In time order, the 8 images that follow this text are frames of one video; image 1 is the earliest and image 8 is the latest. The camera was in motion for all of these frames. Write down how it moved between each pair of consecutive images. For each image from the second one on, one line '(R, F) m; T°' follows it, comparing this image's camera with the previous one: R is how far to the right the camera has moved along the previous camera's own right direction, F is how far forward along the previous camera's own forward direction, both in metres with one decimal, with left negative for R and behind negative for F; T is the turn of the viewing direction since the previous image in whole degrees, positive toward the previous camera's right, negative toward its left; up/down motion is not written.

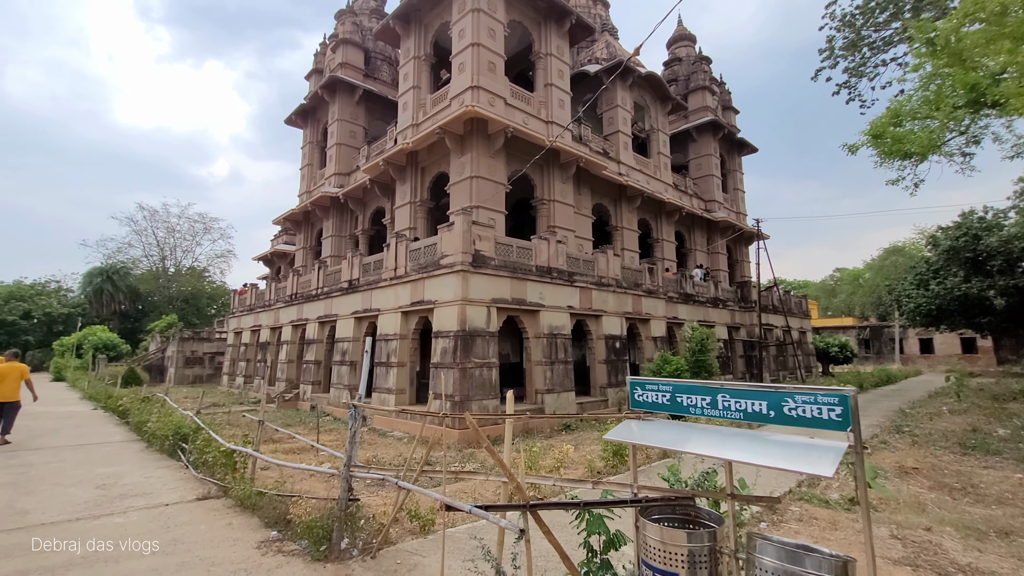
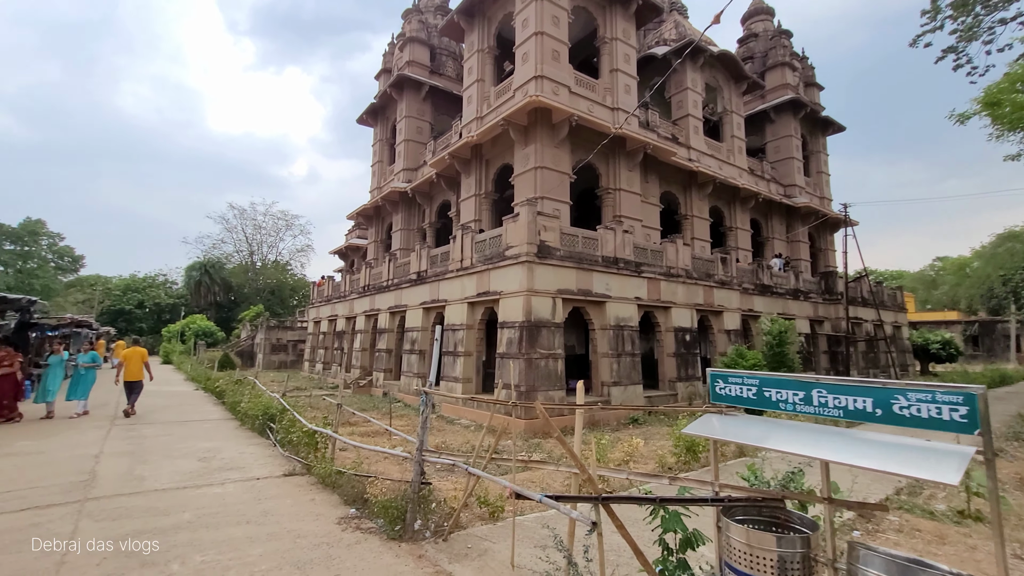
(-0.1, 0.0) m; -7°
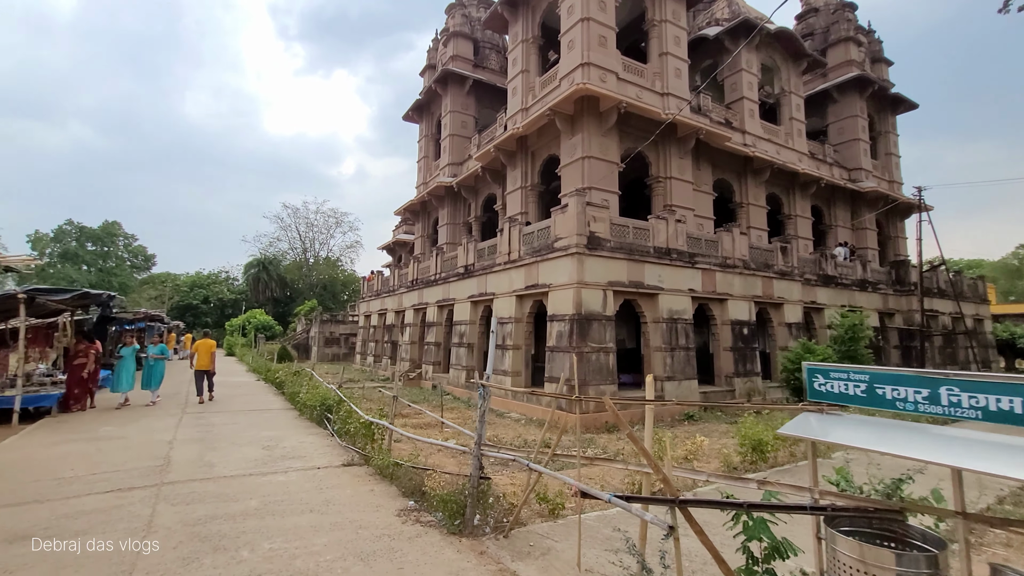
(-0.1, +0.1) m; -5°
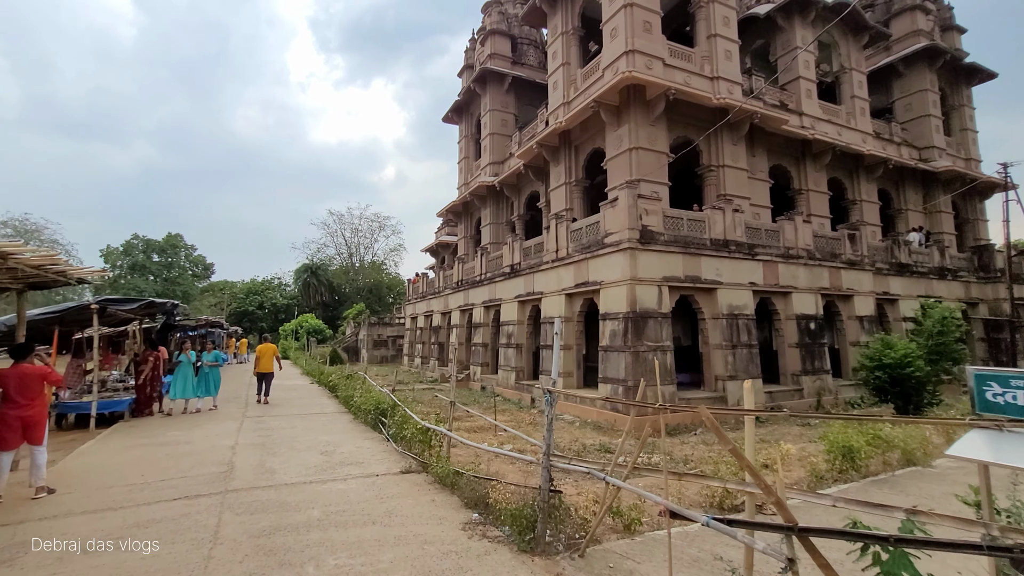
(-0.2, +0.3) m; -5°
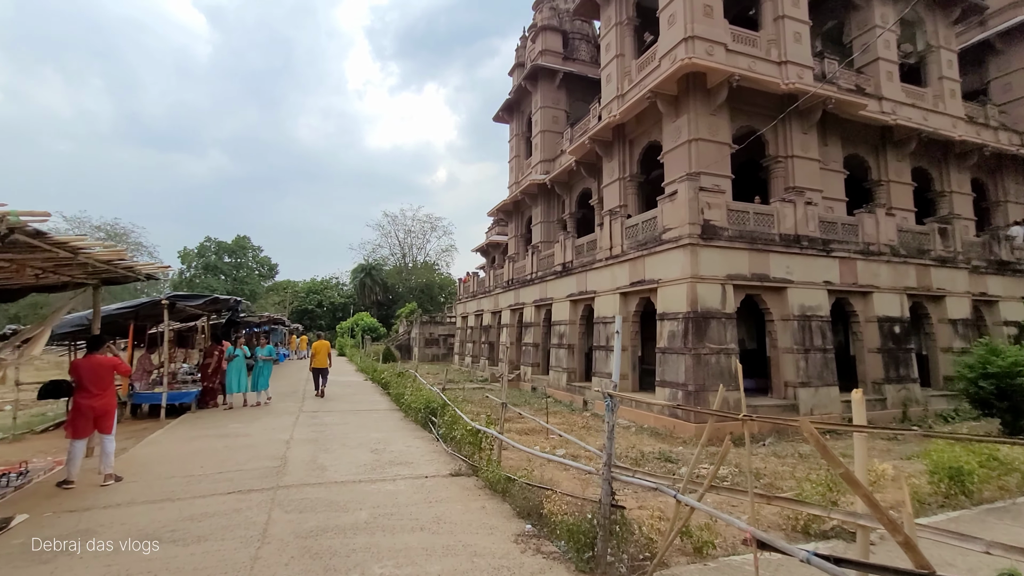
(-0.1, +0.3) m; -6°
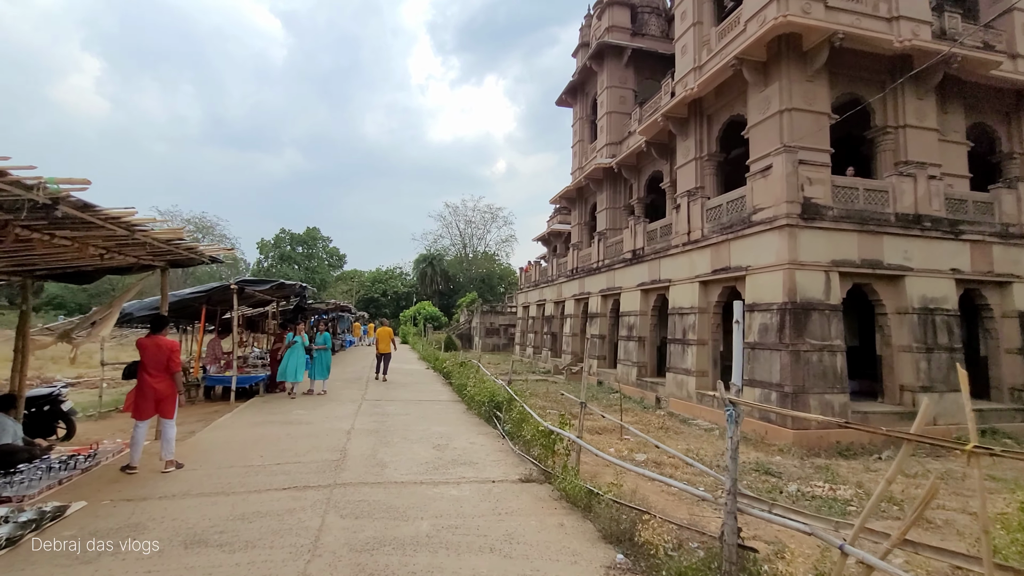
(-0.2, +0.7) m; -7°
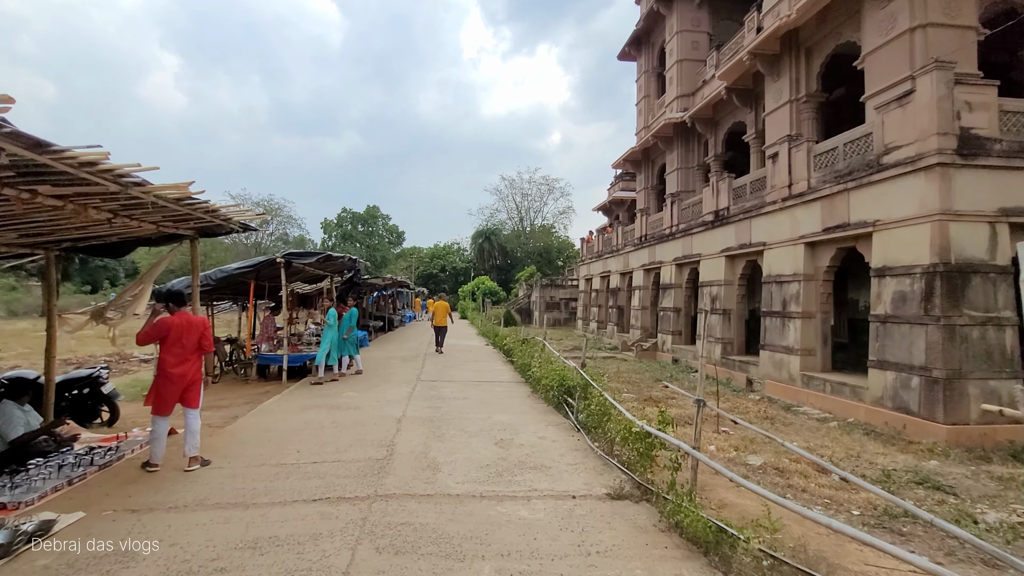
(-0.2, +1.2) m; -7°
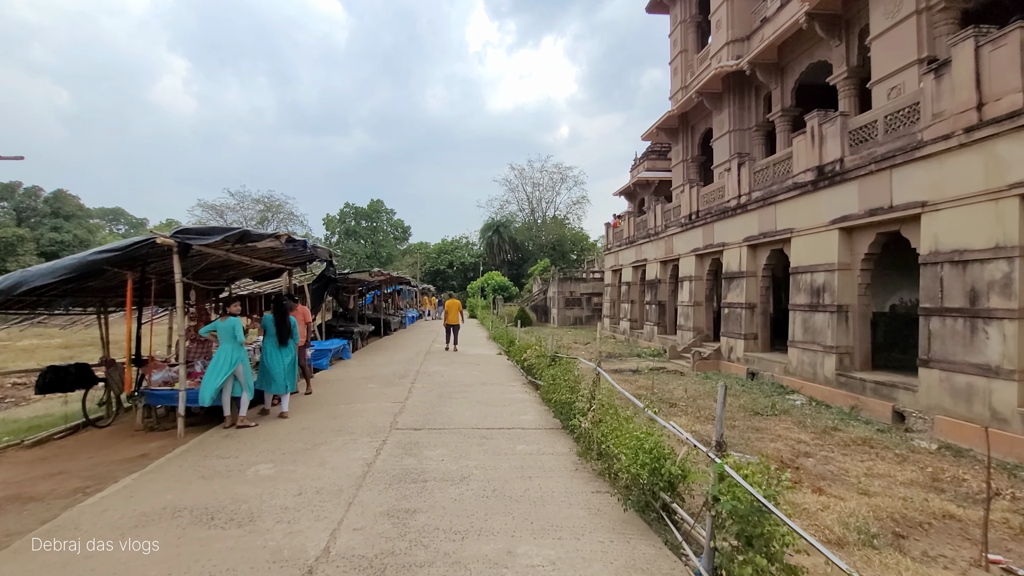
(-0.2, +3.6) m; -1°
